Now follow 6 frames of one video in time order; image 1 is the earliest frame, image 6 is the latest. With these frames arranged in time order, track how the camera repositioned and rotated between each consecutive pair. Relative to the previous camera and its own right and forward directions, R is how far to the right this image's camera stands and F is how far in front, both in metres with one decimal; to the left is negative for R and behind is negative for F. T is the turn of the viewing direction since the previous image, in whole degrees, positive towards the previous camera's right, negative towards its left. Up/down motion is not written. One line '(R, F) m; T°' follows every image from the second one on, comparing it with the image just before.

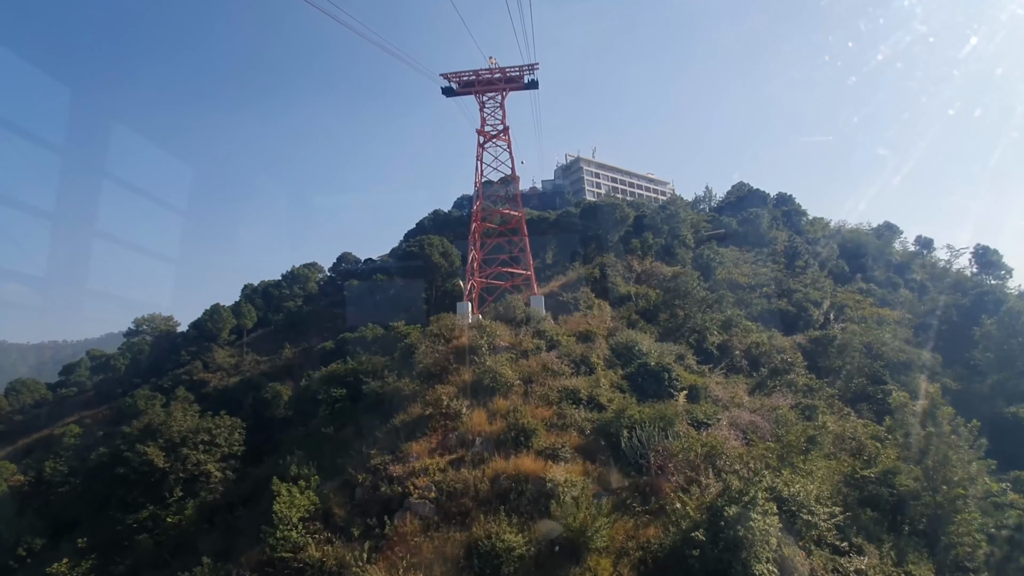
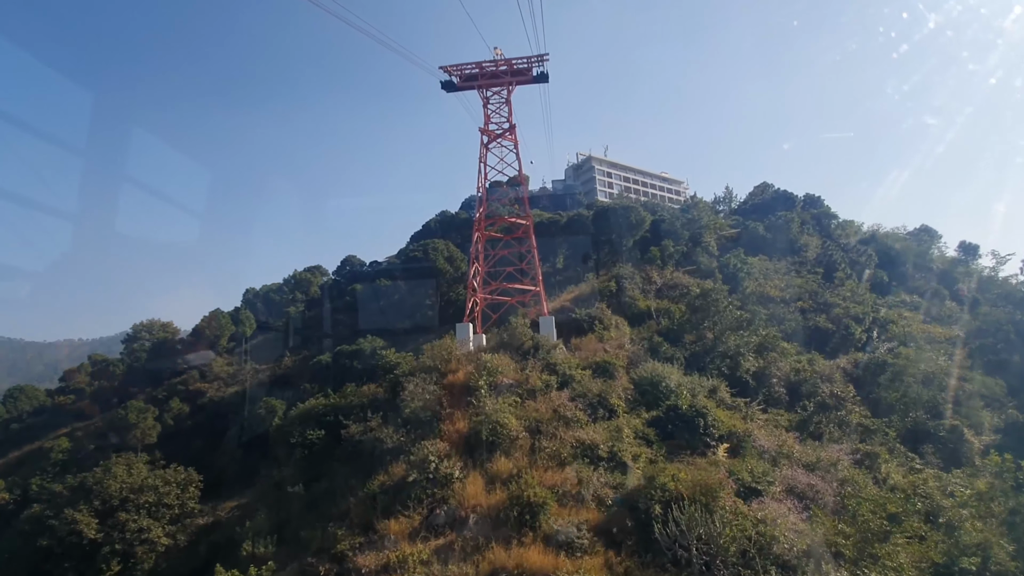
(+0.1, +2.6) m; -1°
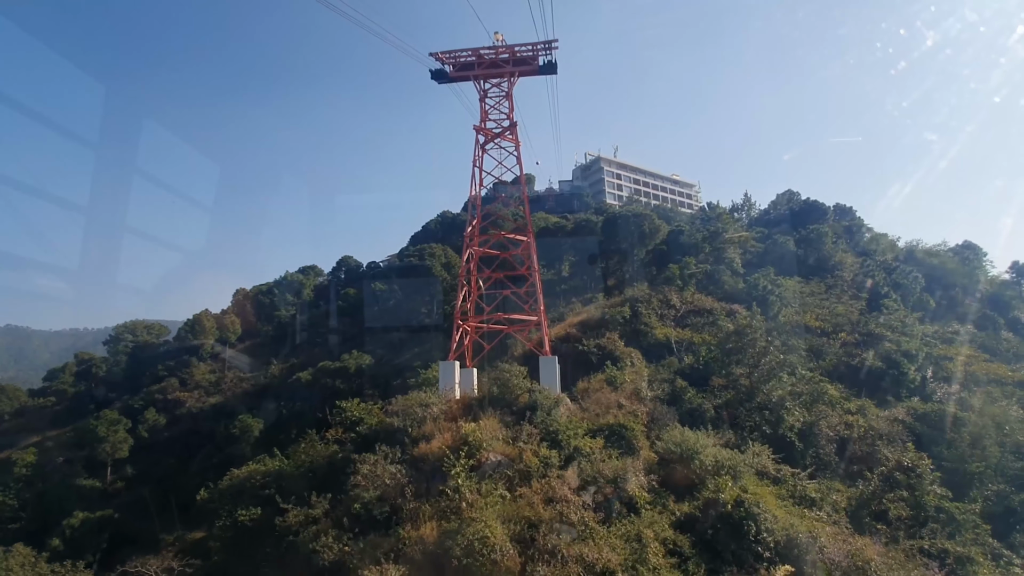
(+0.3, +3.4) m; -1°
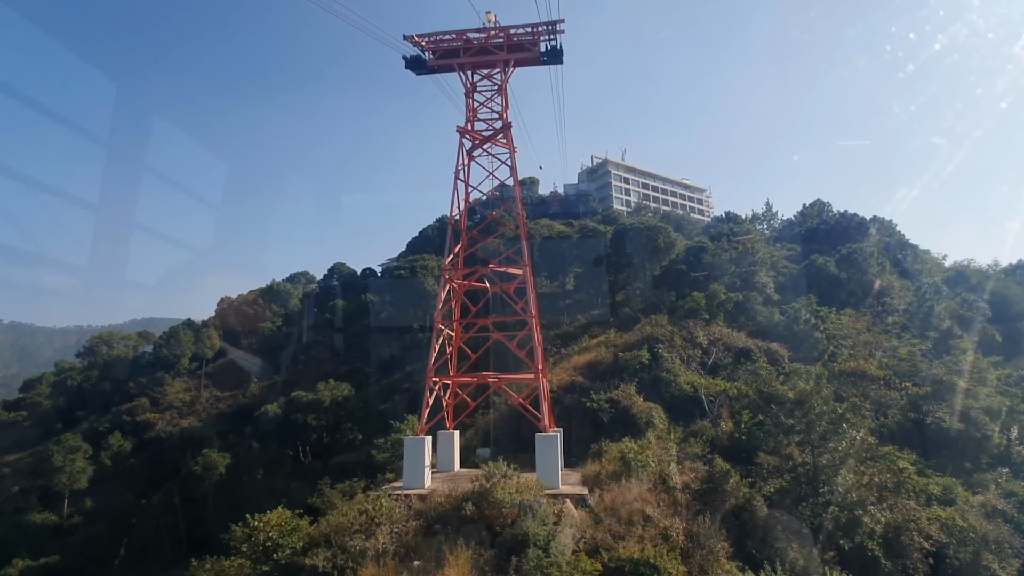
(+0.4, +4.0) m; 0°
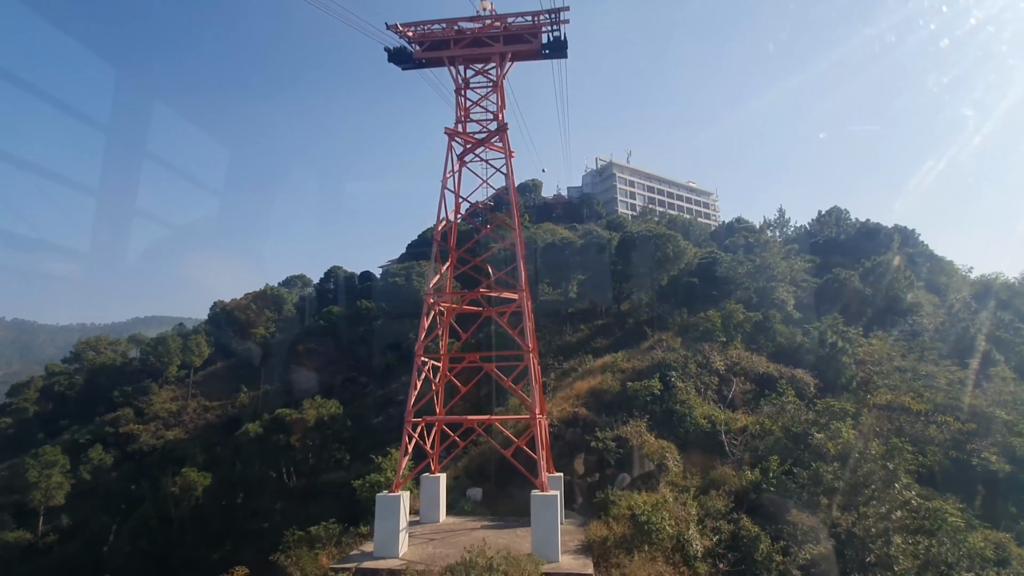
(+0.2, +1.9) m; 0°
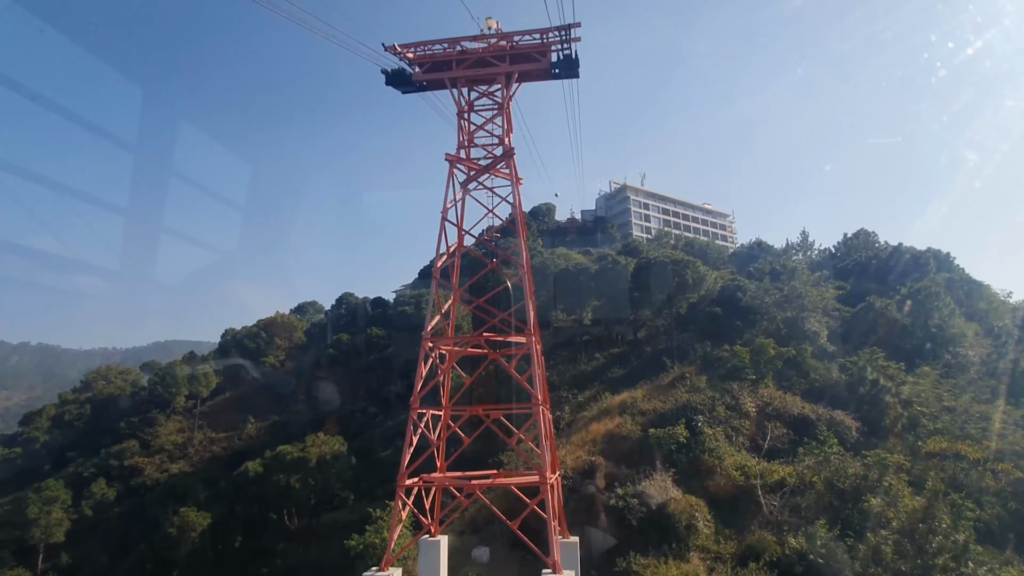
(+0.2, +1.3) m; -2°
